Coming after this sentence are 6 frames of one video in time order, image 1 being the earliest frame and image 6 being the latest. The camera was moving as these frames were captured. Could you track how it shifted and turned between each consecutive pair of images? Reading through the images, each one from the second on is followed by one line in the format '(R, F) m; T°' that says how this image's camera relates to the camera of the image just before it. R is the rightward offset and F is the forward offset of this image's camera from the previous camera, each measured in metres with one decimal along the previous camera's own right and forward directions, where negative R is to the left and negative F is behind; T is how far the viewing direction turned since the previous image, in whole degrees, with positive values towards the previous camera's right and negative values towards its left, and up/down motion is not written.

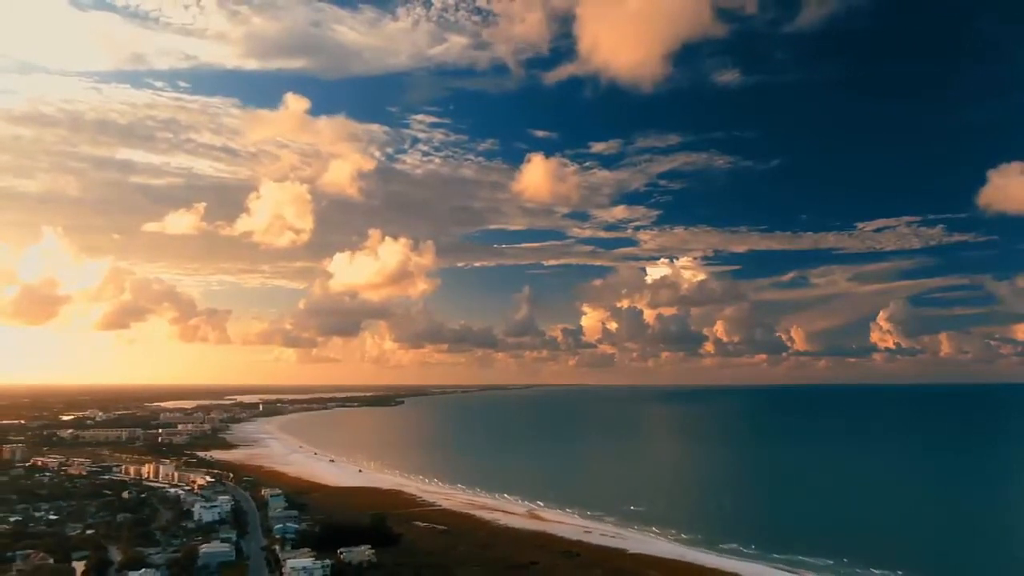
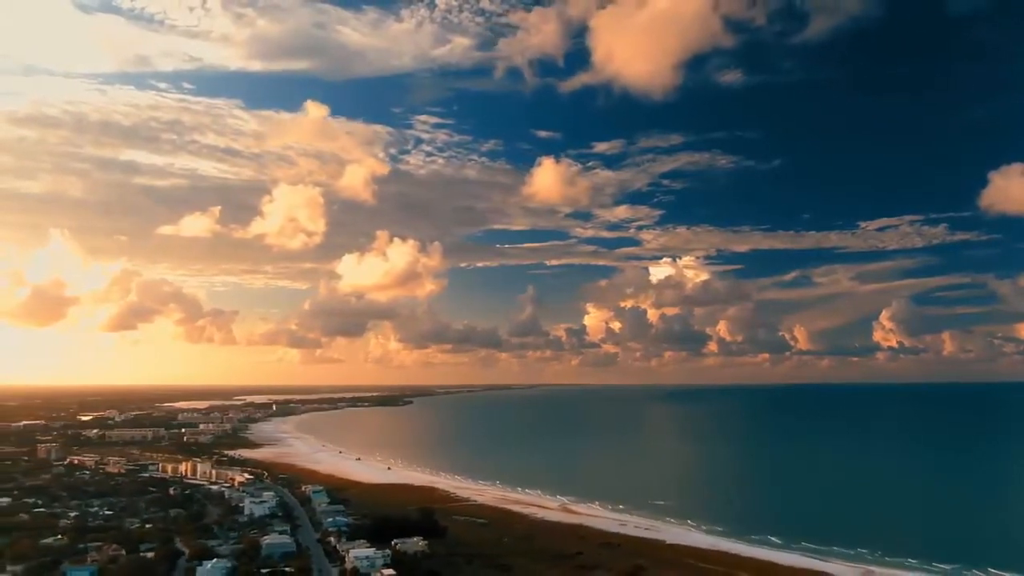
(-1.4, -1.5) m; 0°
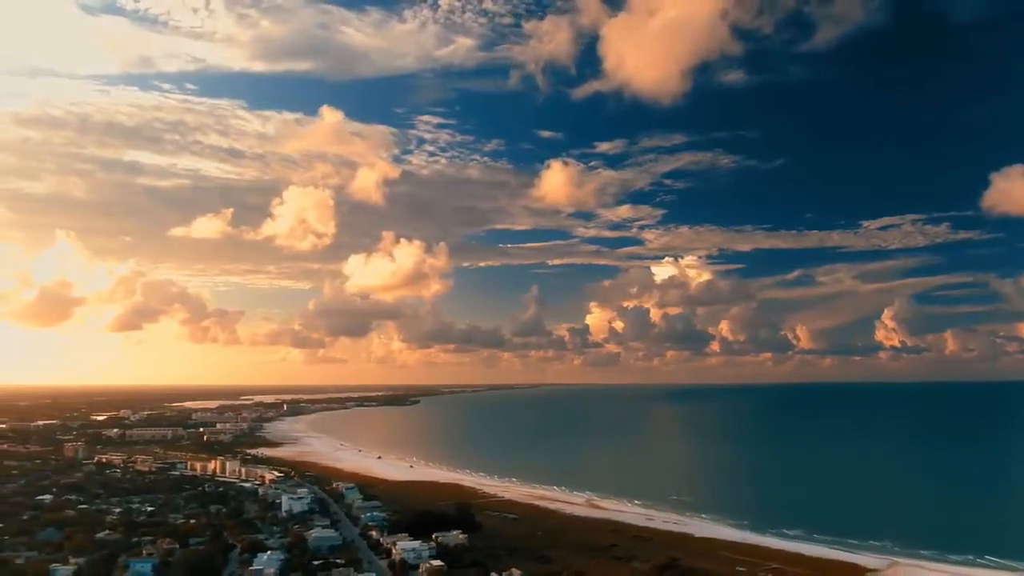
(-1.2, -1.2) m; 0°
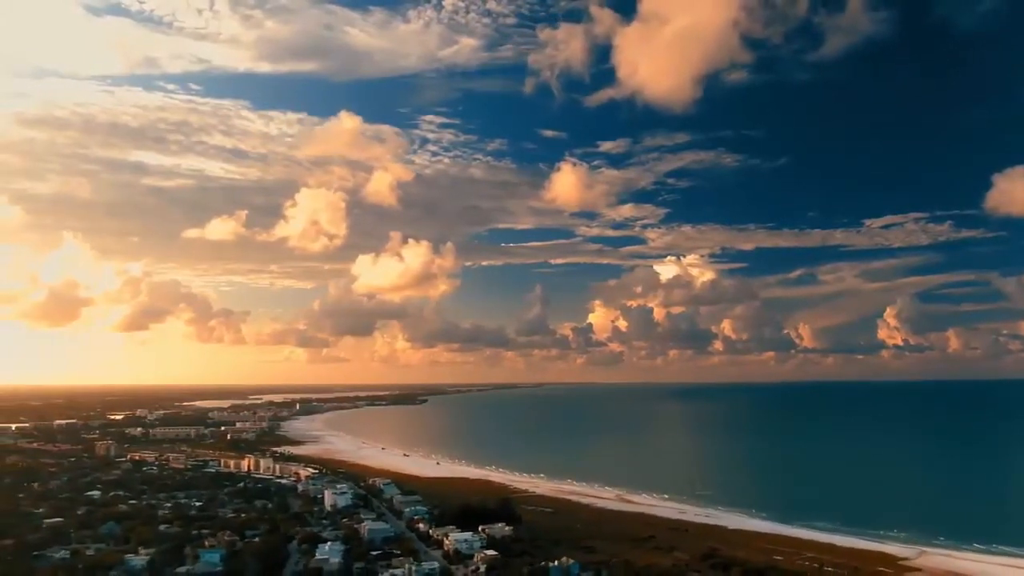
(-1.5, -1.4) m; 0°
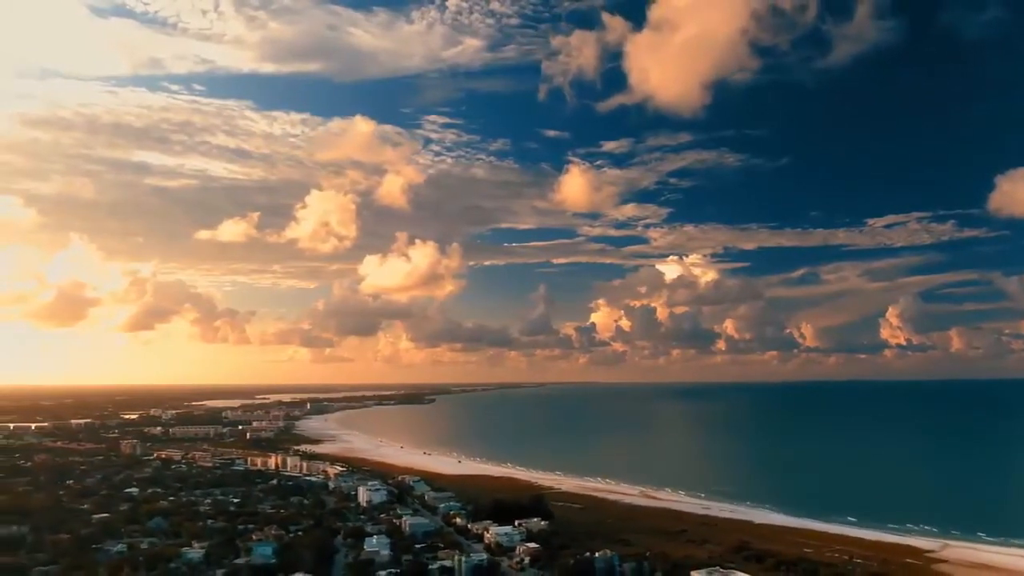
(-1.3, -1.1) m; 0°
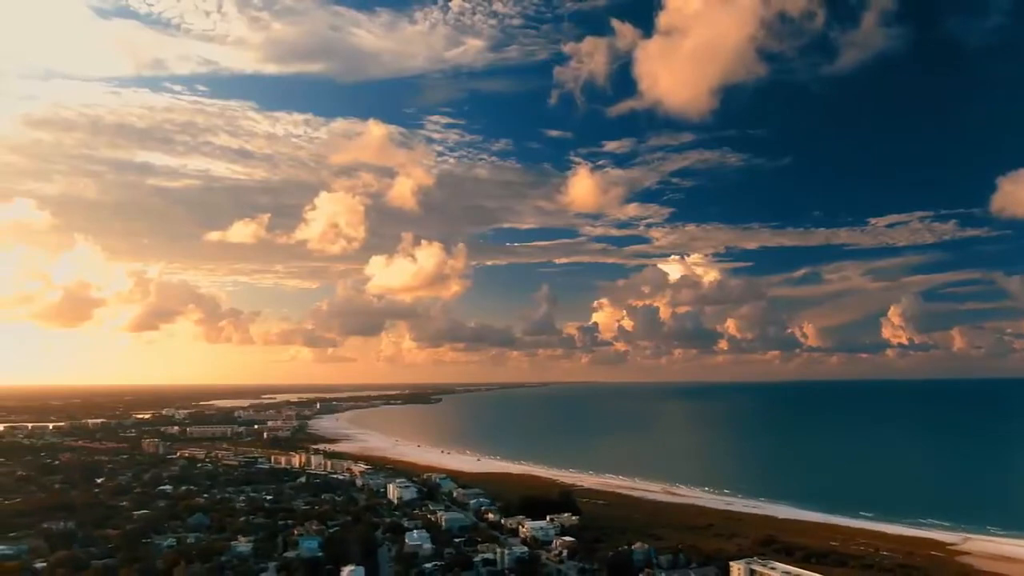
(-1.3, -1.0) m; 0°
